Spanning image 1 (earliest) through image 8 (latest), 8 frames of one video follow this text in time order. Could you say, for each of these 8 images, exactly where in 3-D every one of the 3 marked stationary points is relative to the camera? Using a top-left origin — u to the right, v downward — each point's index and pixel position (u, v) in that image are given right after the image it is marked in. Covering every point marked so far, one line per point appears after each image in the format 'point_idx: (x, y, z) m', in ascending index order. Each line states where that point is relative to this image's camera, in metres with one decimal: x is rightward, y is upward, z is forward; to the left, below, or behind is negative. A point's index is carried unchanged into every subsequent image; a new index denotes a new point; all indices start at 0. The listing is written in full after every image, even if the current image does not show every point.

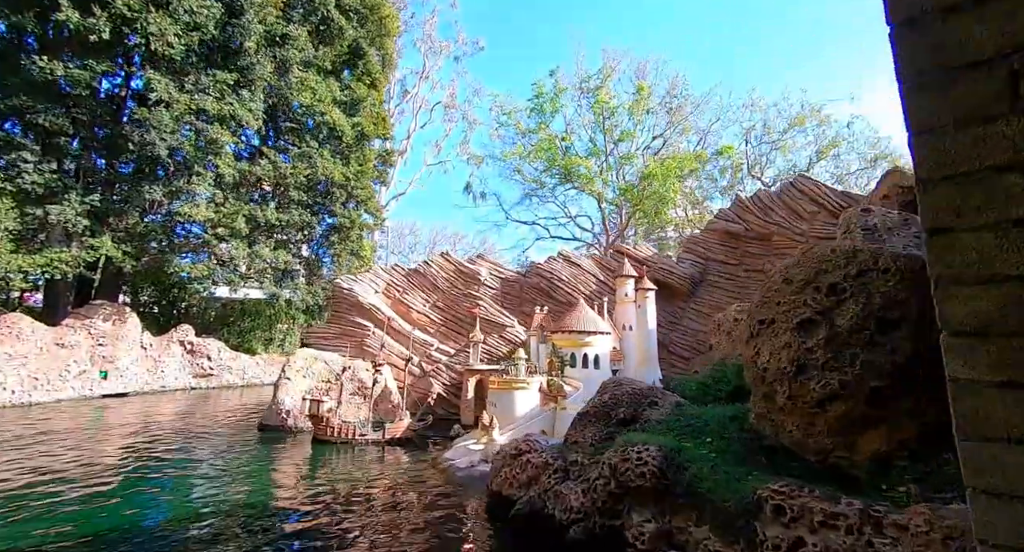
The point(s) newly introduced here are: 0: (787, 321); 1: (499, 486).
0: (+4.6, -0.8, +8.2) m
1: (-0.3, -4.6, +10.9) m
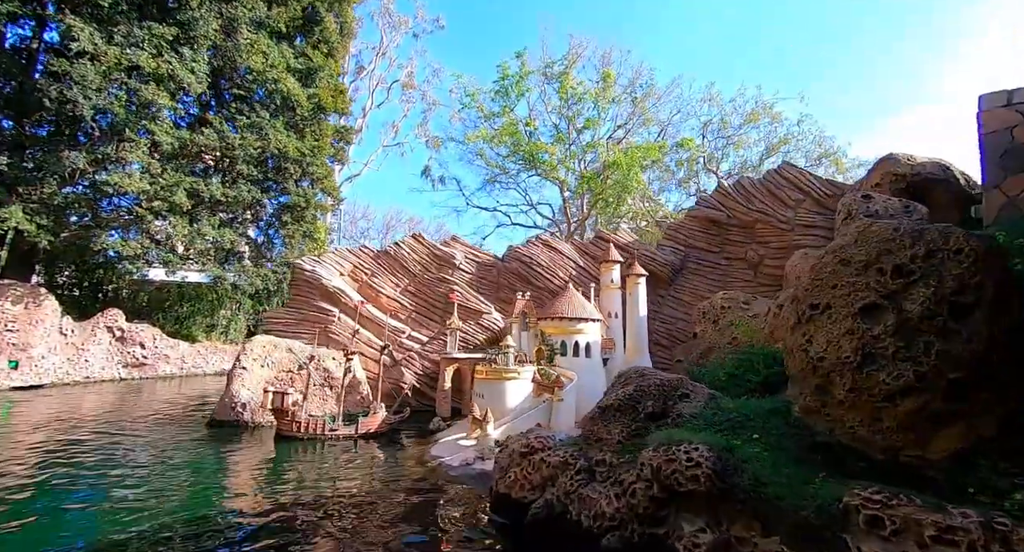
0: (+5.0, -0.5, +7.5) m
1: (-0.1, -4.2, +9.8) m
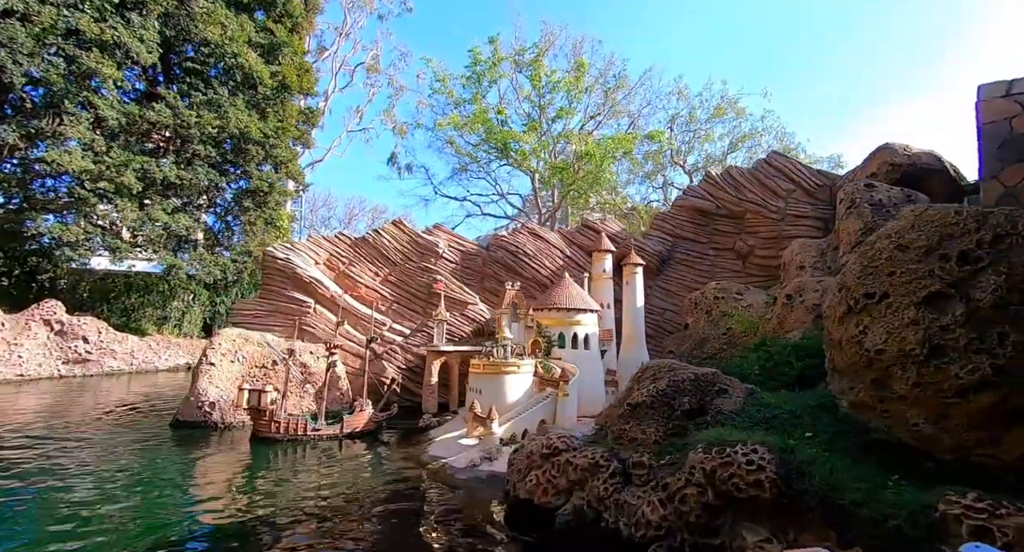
0: (+5.6, -0.3, +7.0) m
1: (+0.3, -3.9, +9.0) m
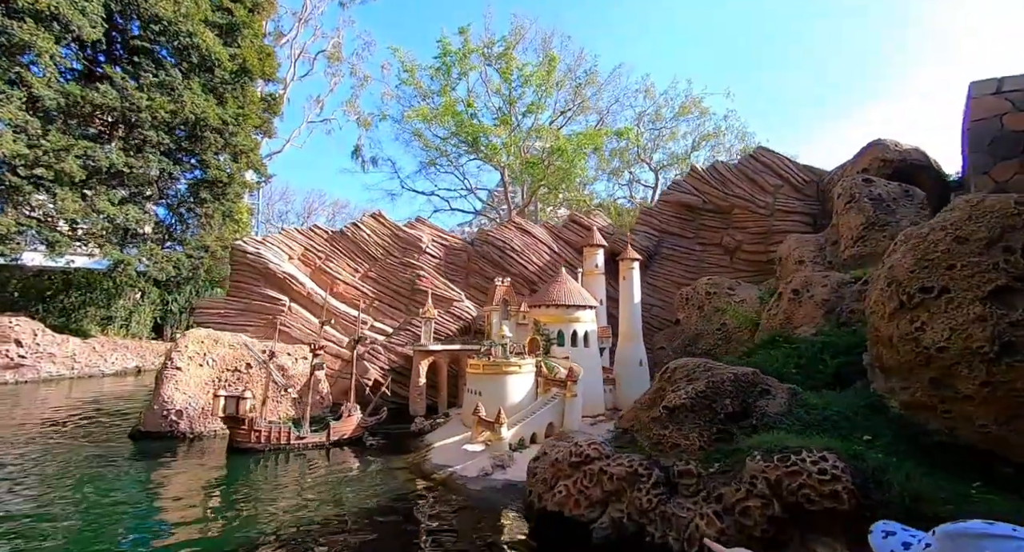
0: (+6.2, -0.2, +6.7) m
1: (+0.7, -3.9, +8.3) m
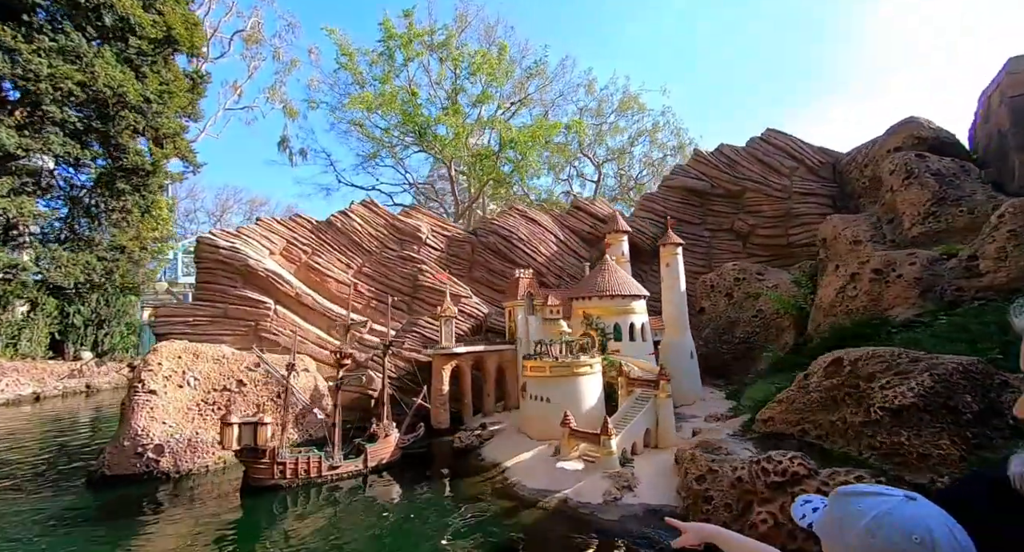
0: (+8.8, +0.3, +5.8) m
1: (+3.3, -3.5, +6.6) m
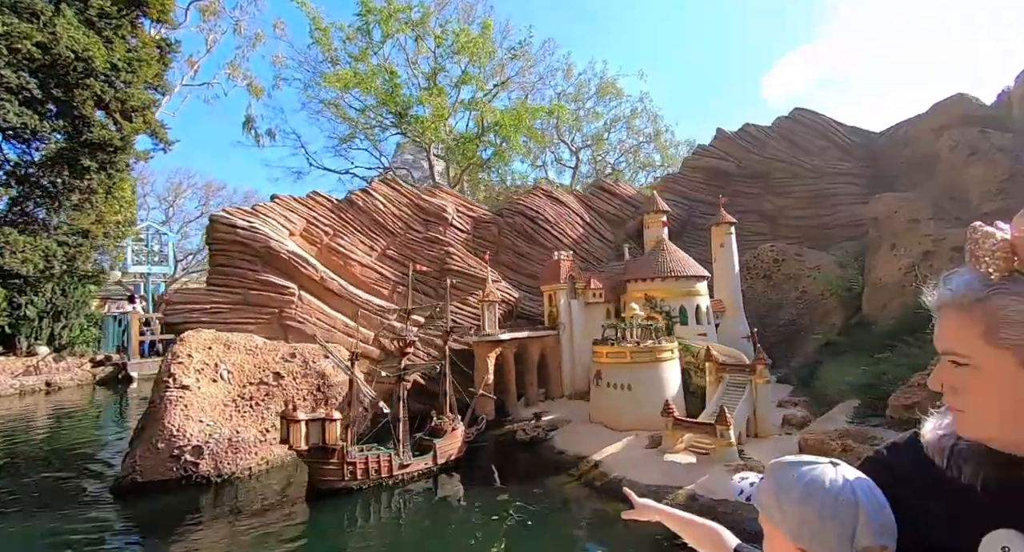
0: (+11.0, +0.7, +5.4) m
1: (+5.5, -3.1, +5.9) m
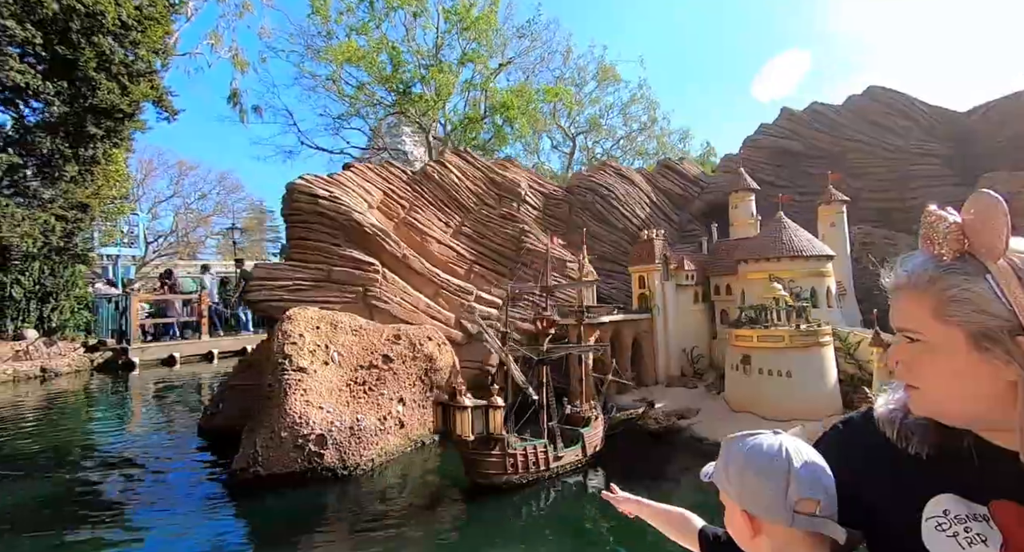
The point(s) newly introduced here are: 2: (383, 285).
0: (+14.4, +0.9, +4.9) m
1: (+8.8, -2.8, +5.2) m
2: (-3.2, -0.2, +12.9) m
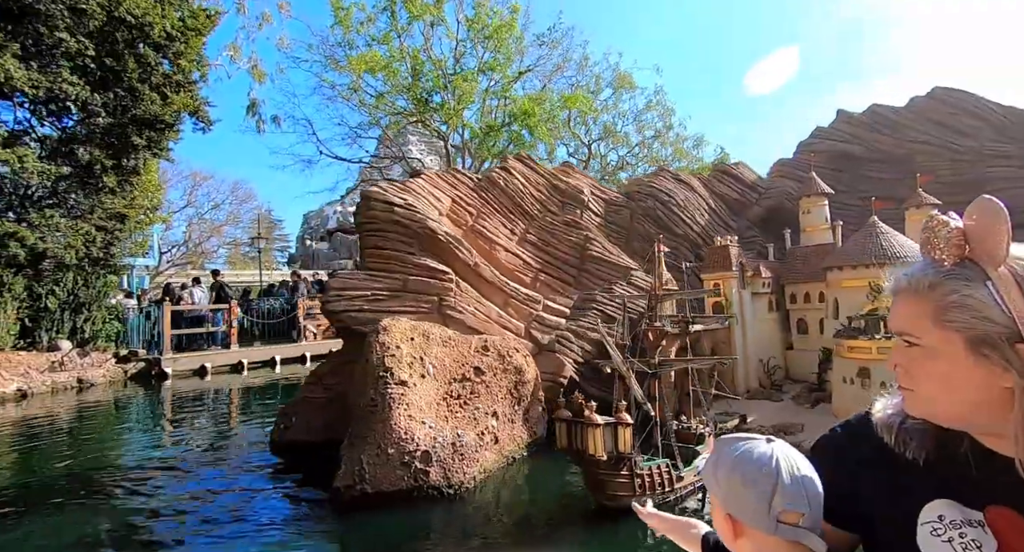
0: (+16.4, +0.9, +4.3) m
1: (+10.9, -2.9, +4.6) m
2: (-1.0, -0.4, +12.5) m
